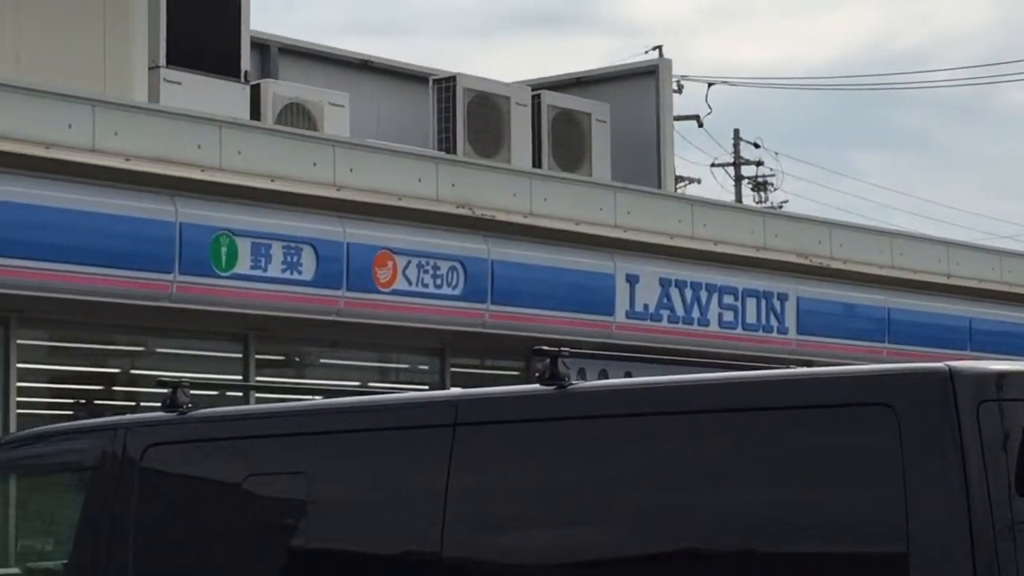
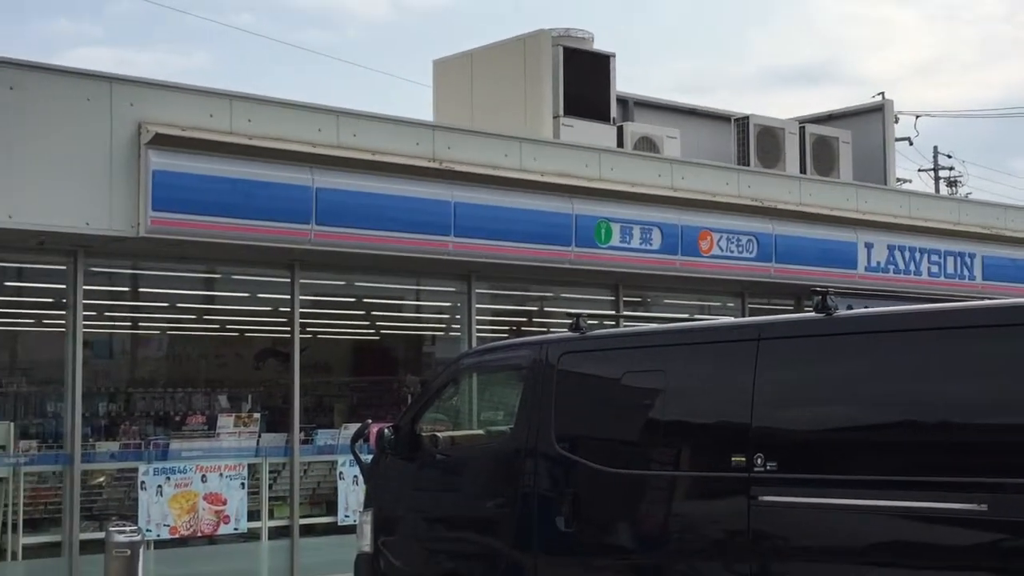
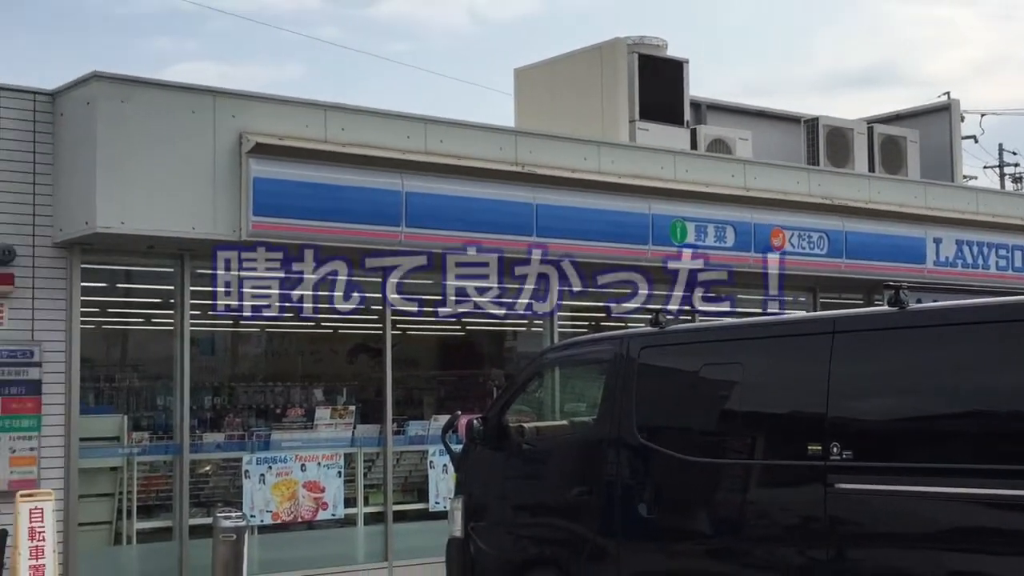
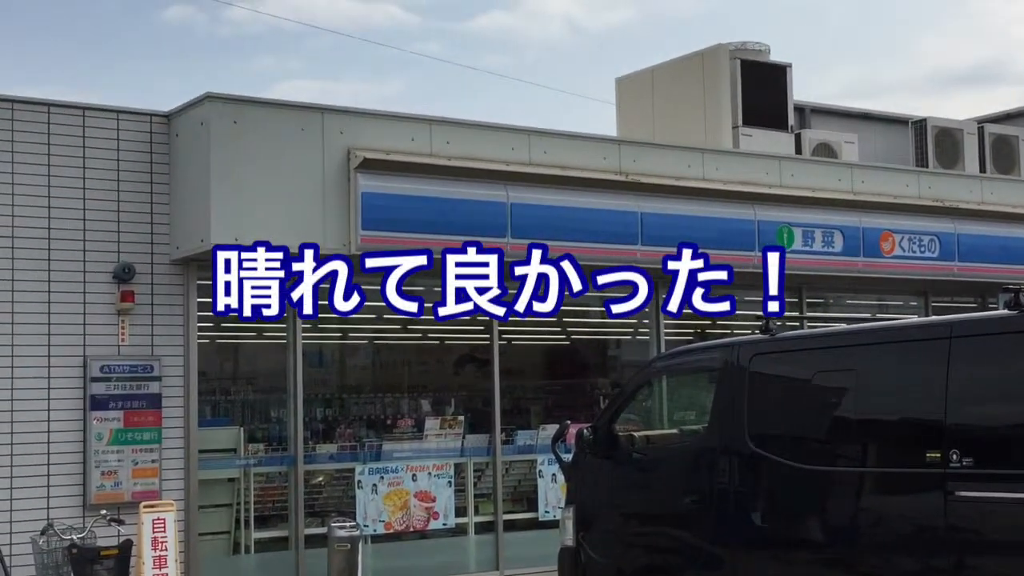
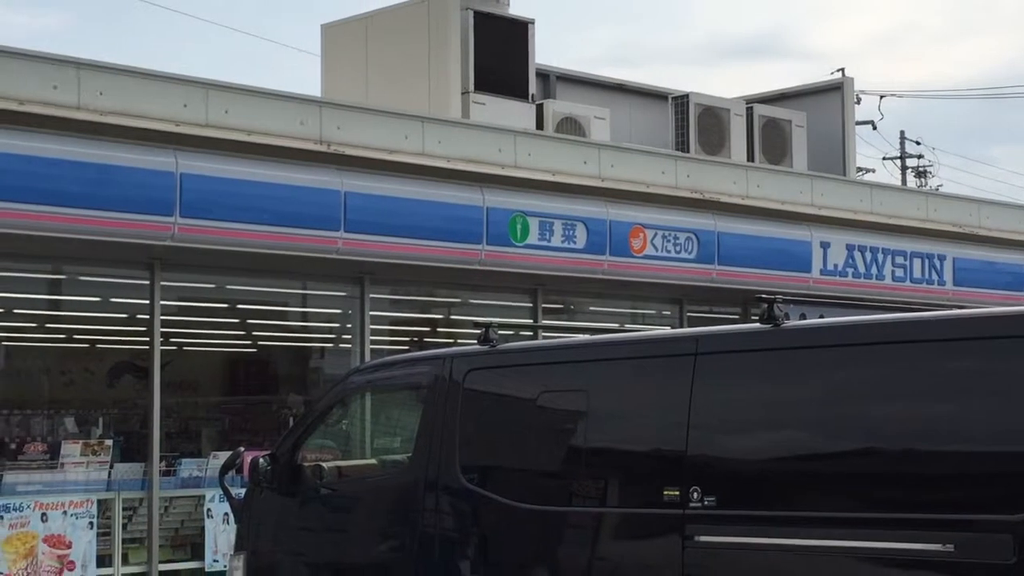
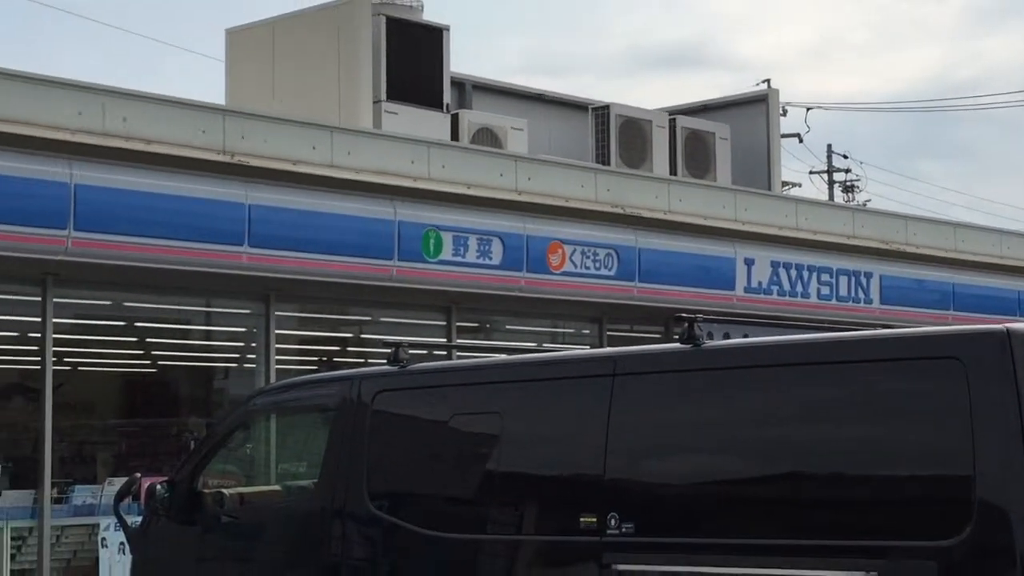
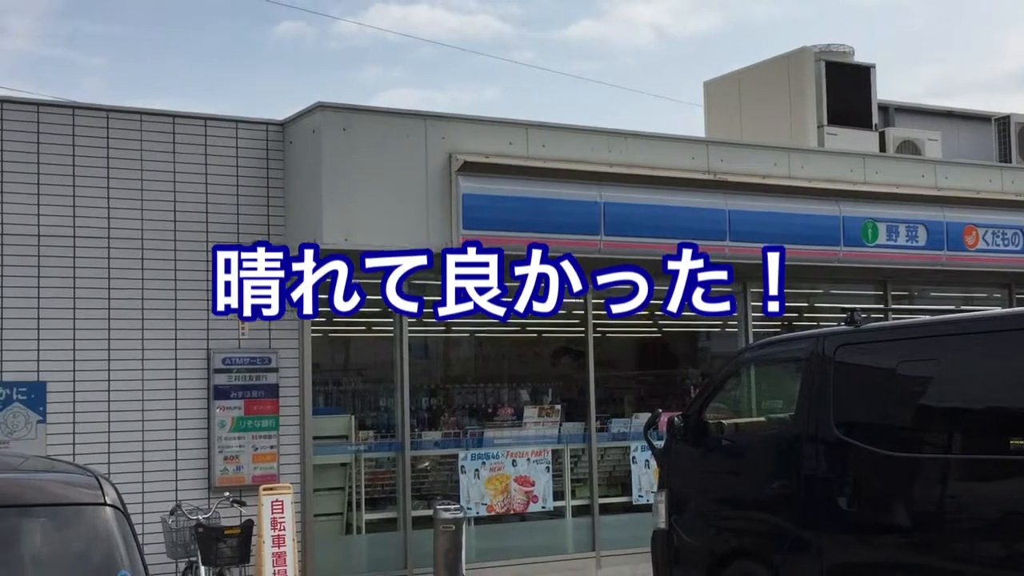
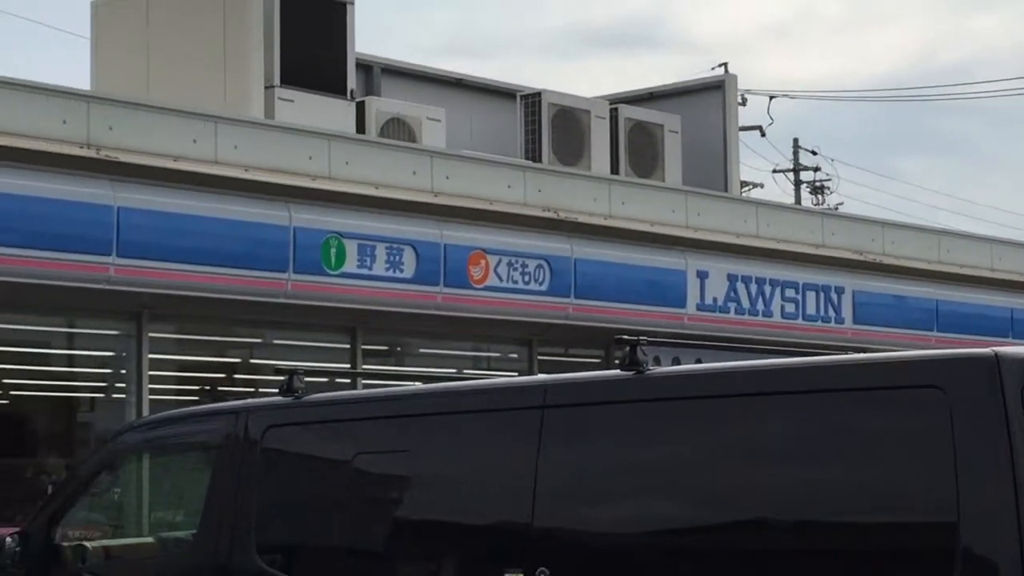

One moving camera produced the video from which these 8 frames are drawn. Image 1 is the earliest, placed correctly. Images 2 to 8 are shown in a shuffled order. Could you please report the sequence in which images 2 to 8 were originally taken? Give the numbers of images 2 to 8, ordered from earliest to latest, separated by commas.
8, 6, 5, 2, 3, 4, 7
